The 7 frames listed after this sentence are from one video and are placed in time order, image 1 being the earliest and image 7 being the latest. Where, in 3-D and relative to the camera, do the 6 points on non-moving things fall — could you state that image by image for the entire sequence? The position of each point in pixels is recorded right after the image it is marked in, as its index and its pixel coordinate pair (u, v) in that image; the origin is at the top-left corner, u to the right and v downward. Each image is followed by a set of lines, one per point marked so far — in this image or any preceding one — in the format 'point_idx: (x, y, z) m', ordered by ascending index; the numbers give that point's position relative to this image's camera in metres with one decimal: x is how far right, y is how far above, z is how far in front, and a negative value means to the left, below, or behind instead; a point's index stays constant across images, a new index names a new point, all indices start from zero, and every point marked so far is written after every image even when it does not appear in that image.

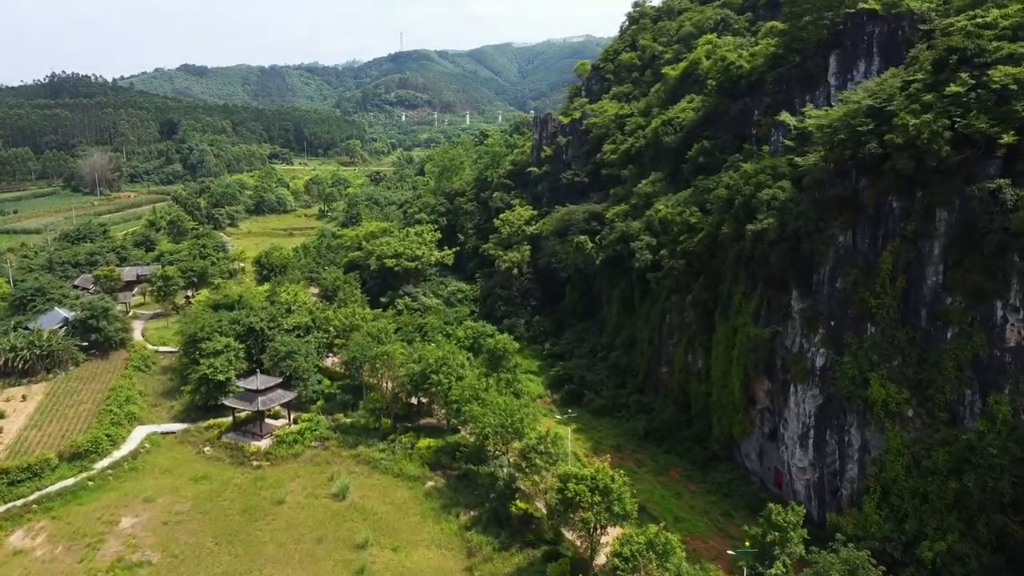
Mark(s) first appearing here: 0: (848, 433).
0: (+10.6, -4.6, +19.9) m
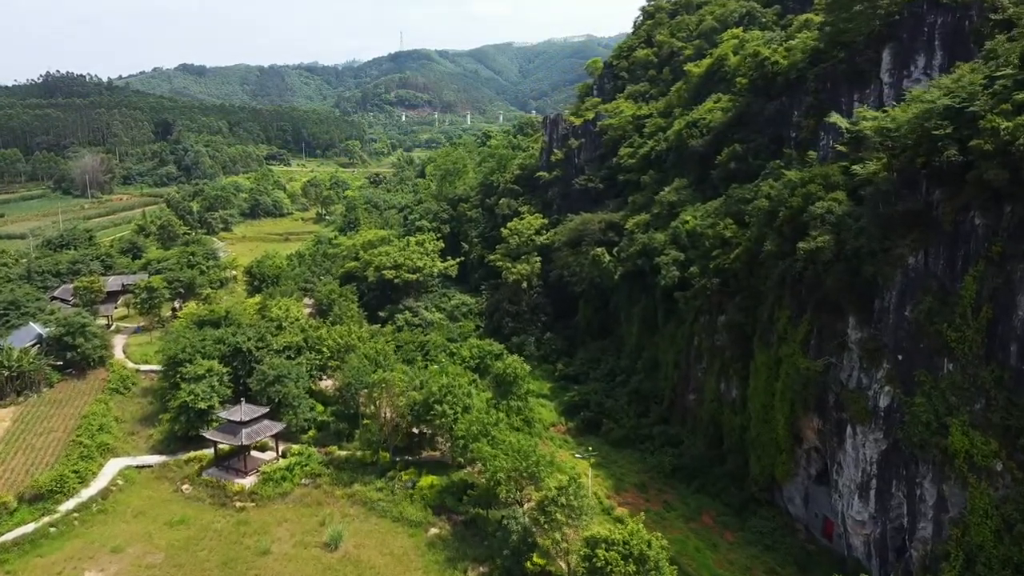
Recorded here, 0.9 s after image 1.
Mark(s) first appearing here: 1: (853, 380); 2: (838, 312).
0: (+11.1, -5.4, +17.1) m
1: (+10.1, -2.7, +18.8) m
2: (+9.9, -0.7, +19.2) m
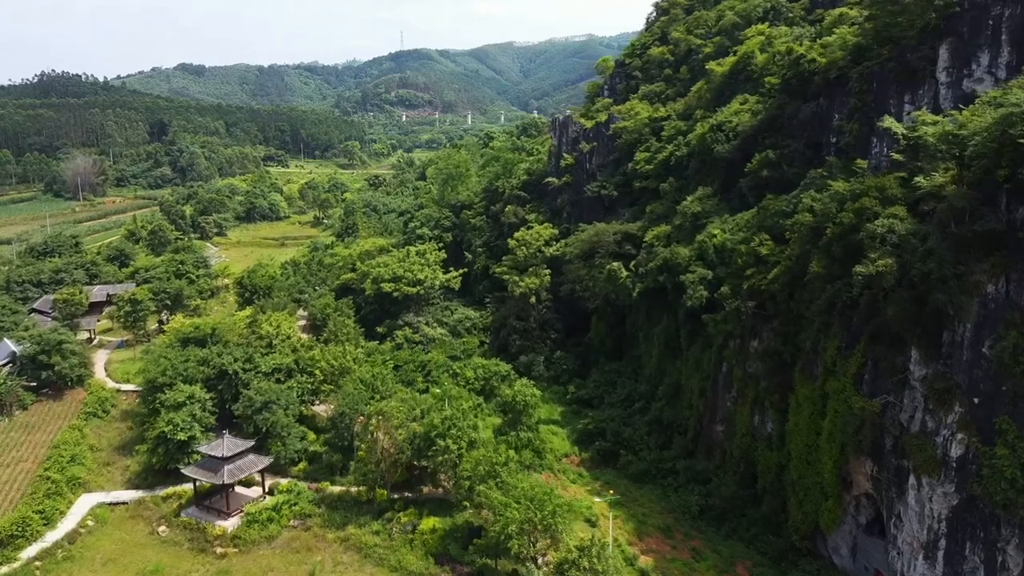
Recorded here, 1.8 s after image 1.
0: (+11.4, -6.2, +14.7) m
1: (+10.5, -3.5, +16.4) m
2: (+10.3, -1.5, +16.8) m
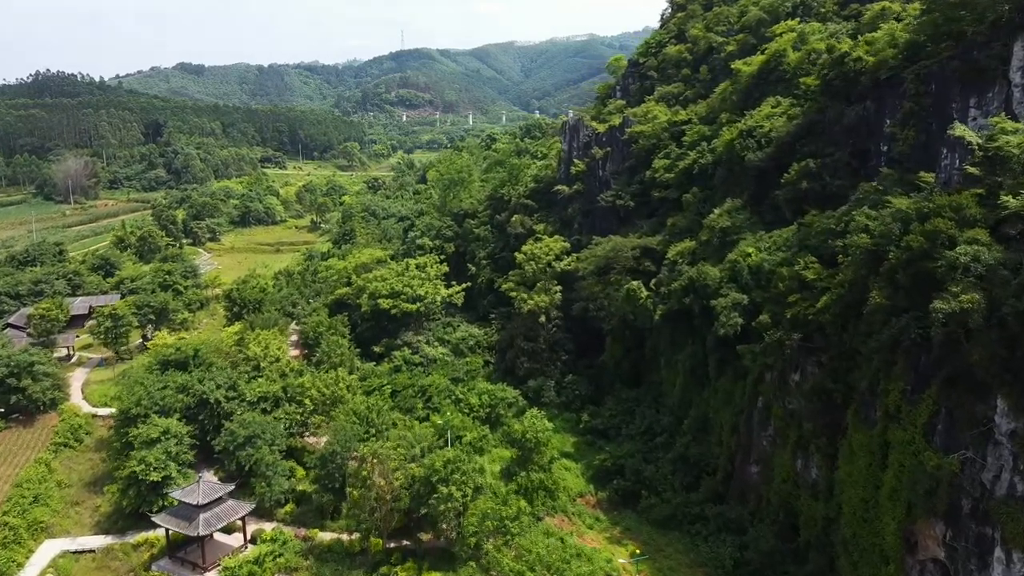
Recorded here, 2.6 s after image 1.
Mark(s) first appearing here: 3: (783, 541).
0: (+11.8, -7.0, +12.2) m
1: (+10.8, -4.4, +13.9) m
2: (+10.6, -2.4, +14.3) m
3: (+8.4, -7.9, +19.6) m
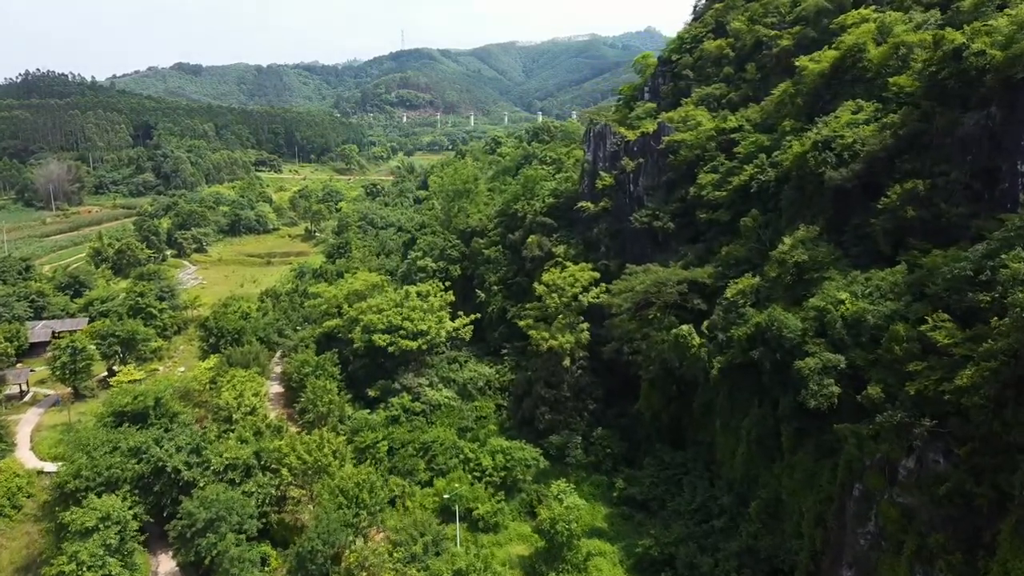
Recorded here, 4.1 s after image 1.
0: (+12.5, -8.5, +7.7) m
1: (+11.6, -5.9, +9.4) m
2: (+11.4, -3.8, +9.8) m
3: (+9.2, -9.4, +15.0) m
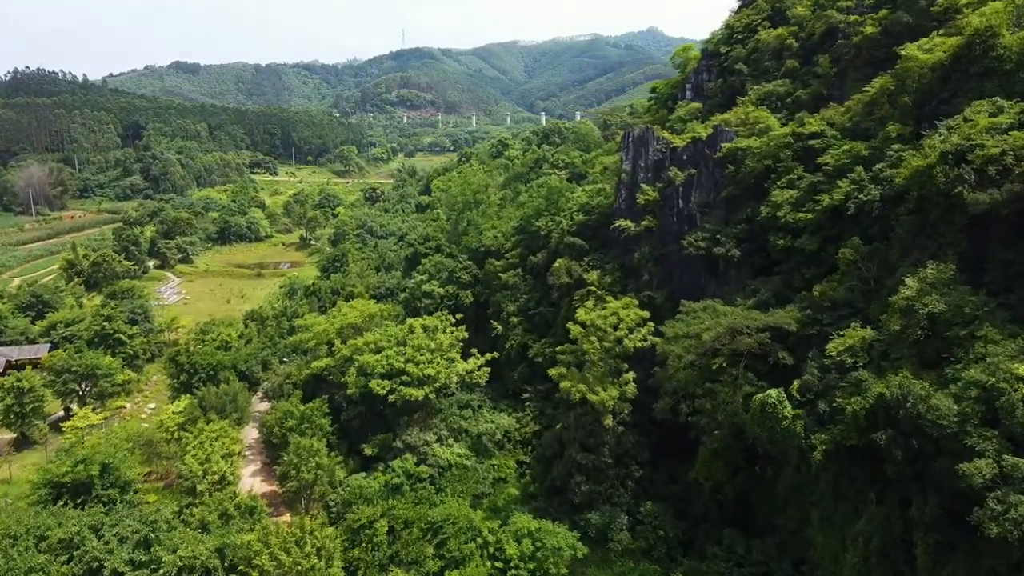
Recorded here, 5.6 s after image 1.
0: (+13.4, -9.8, +3.0) m
1: (+12.5, -7.2, +4.7) m
2: (+12.3, -5.2, +5.1) m
3: (+10.1, -10.7, +10.4) m
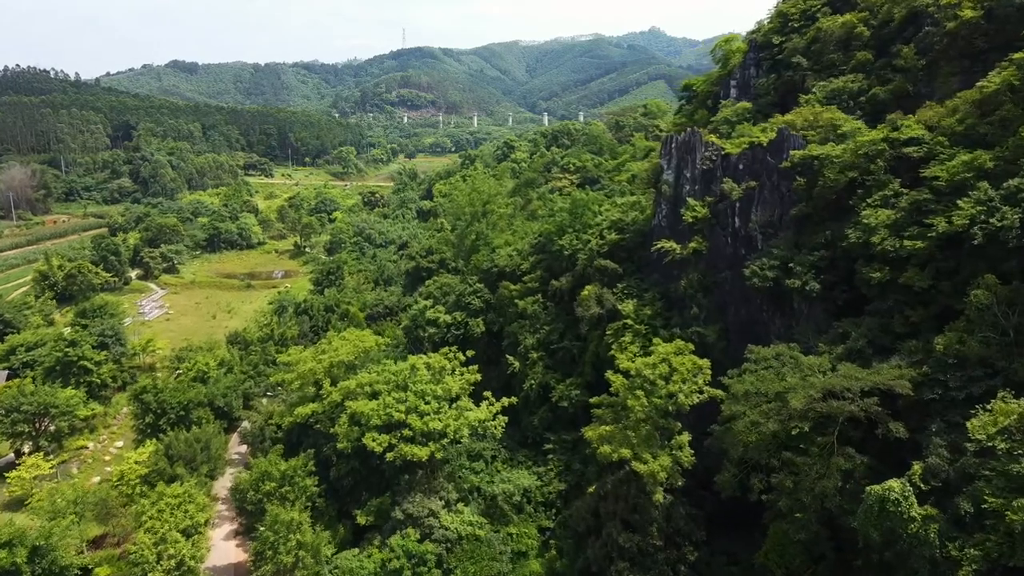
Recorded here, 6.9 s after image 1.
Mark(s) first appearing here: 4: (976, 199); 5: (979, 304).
0: (+14.1, -10.9, -0.9) m
1: (+13.2, -8.3, +0.8) m
2: (+13.0, -6.3, +1.2) m
3: (+10.8, -11.8, +6.5) m
4: (+10.4, +2.0, +14.1) m
5: (+9.9, -0.4, +13.2) m
